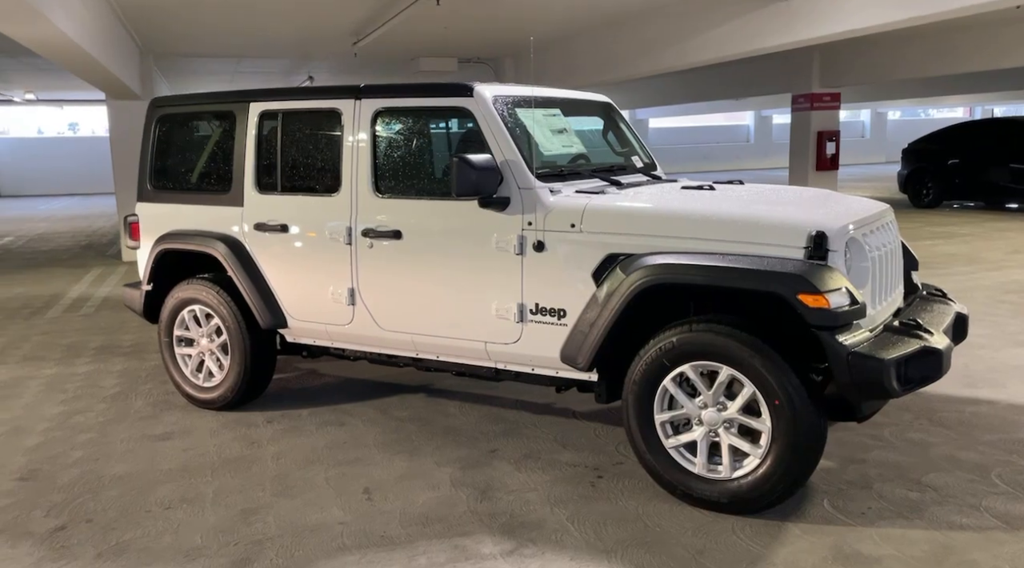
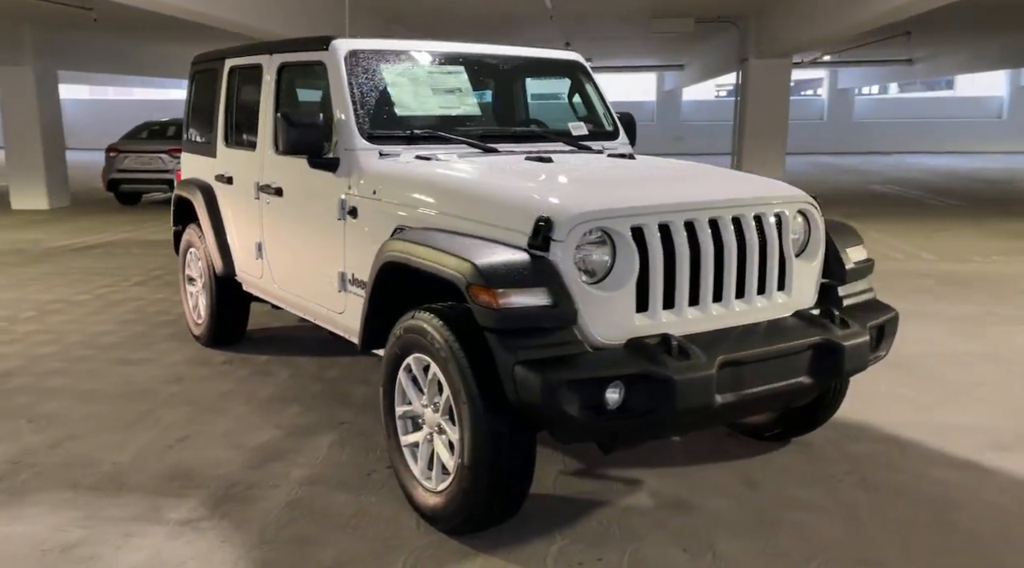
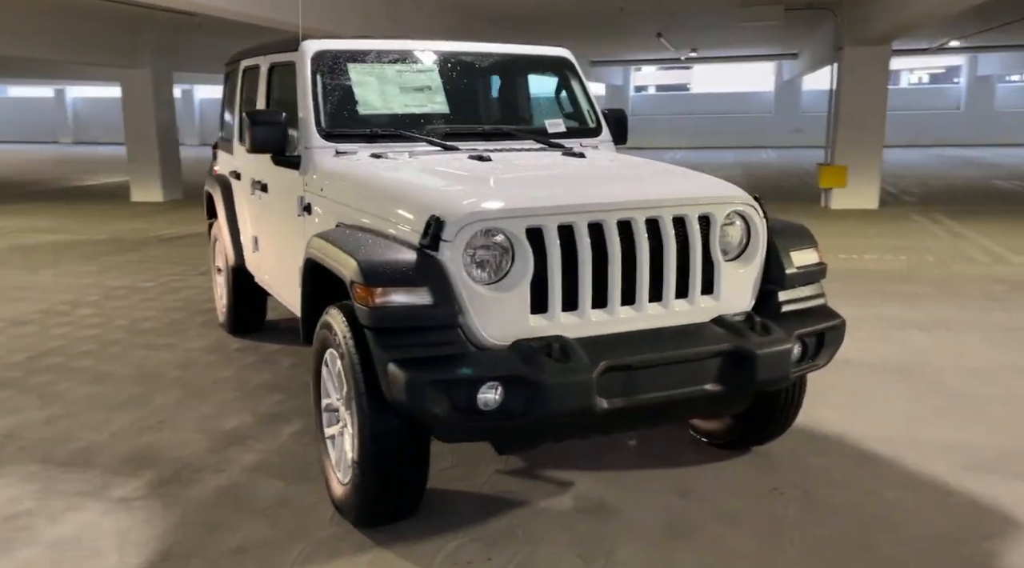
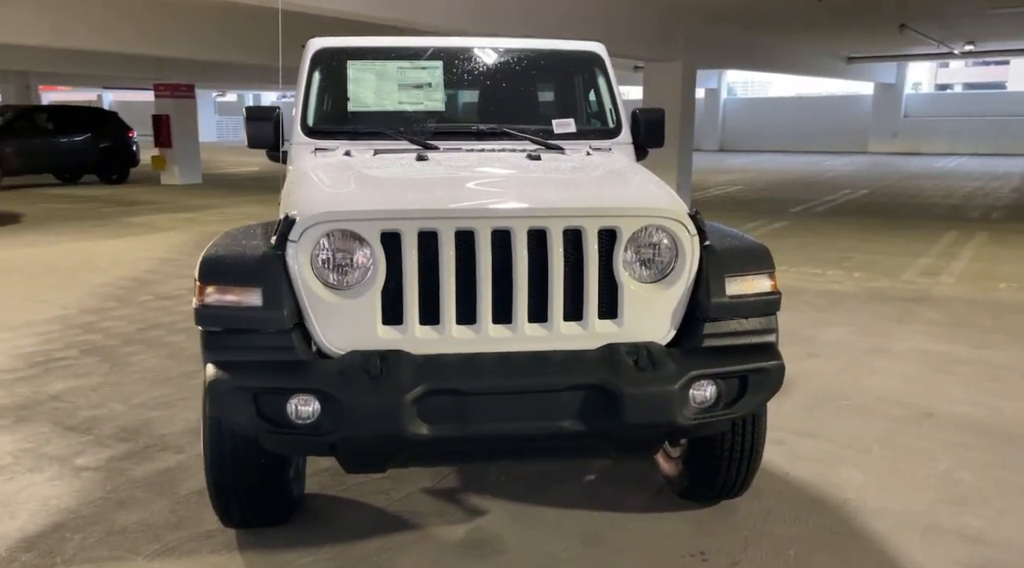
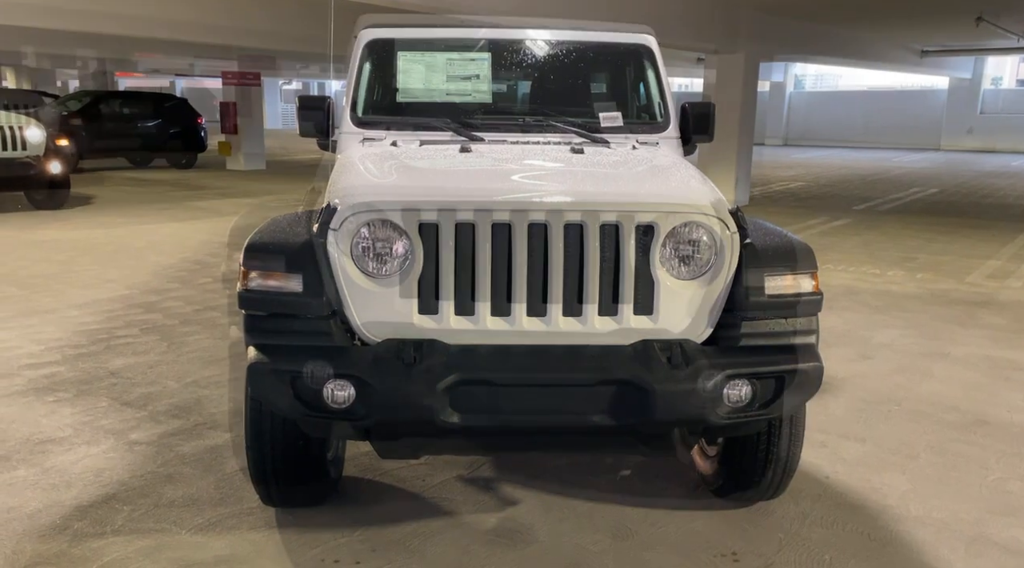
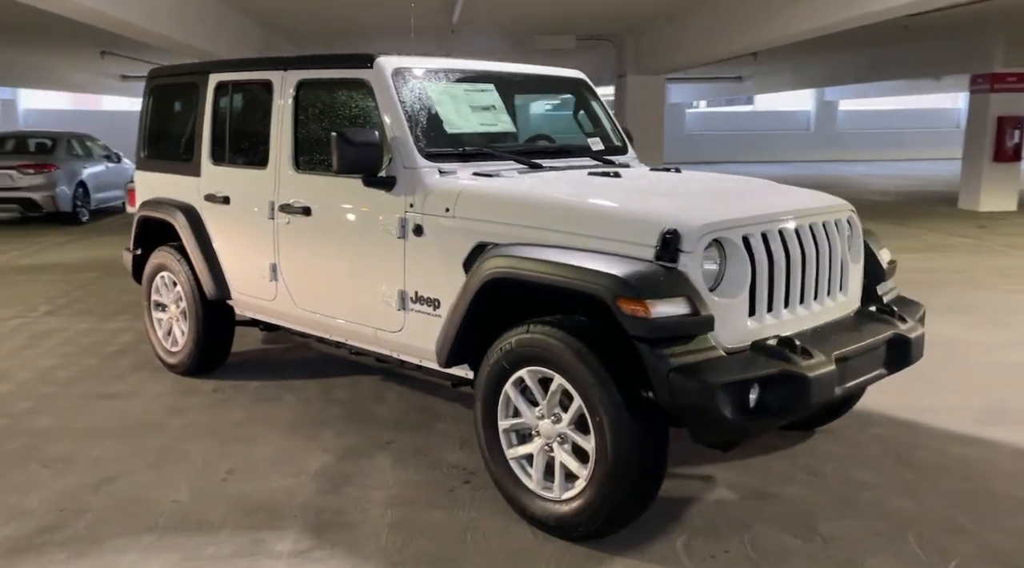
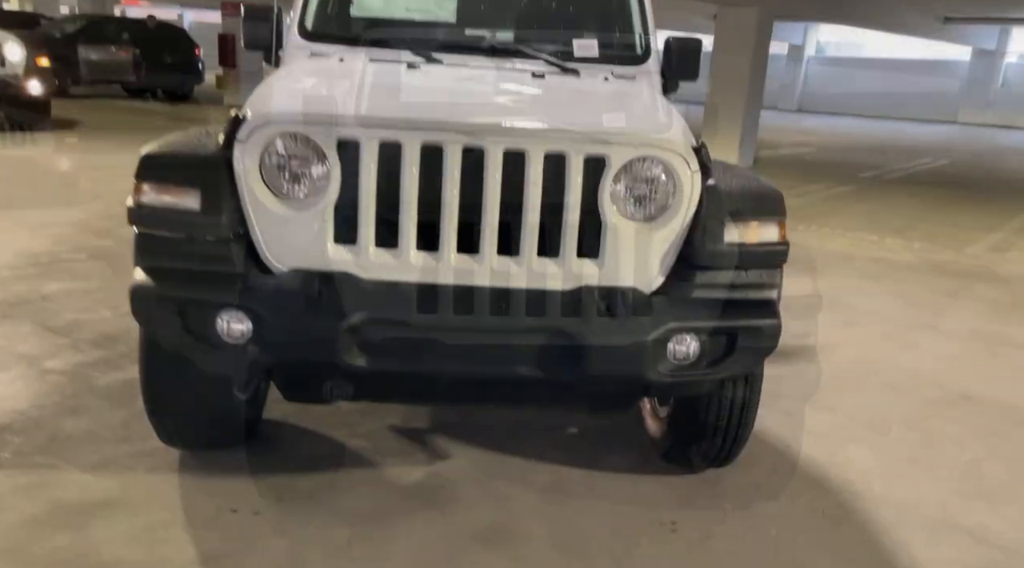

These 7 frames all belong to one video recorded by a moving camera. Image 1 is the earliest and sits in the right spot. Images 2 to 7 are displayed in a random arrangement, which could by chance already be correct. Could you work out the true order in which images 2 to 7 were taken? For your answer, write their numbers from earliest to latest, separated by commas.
6, 2, 3, 4, 5, 7
